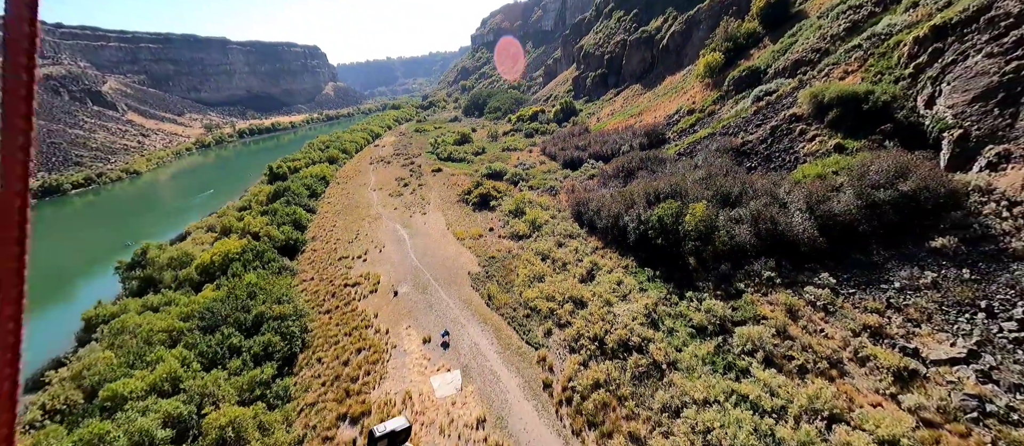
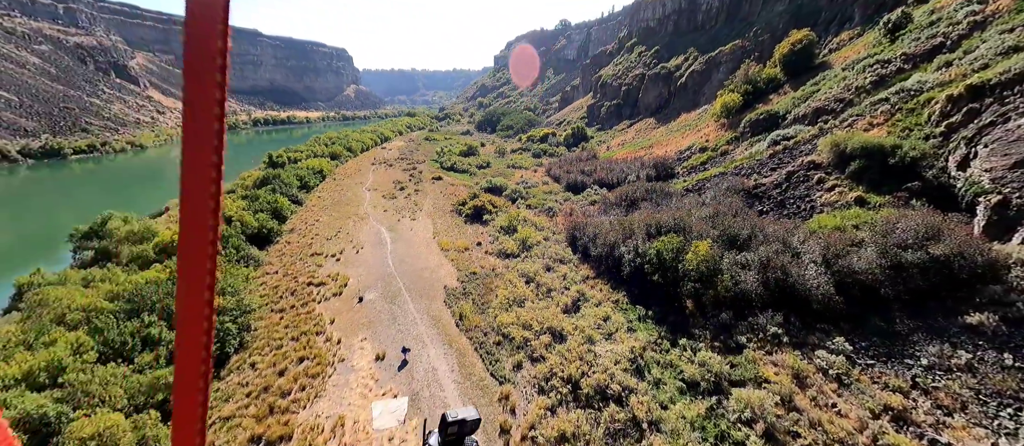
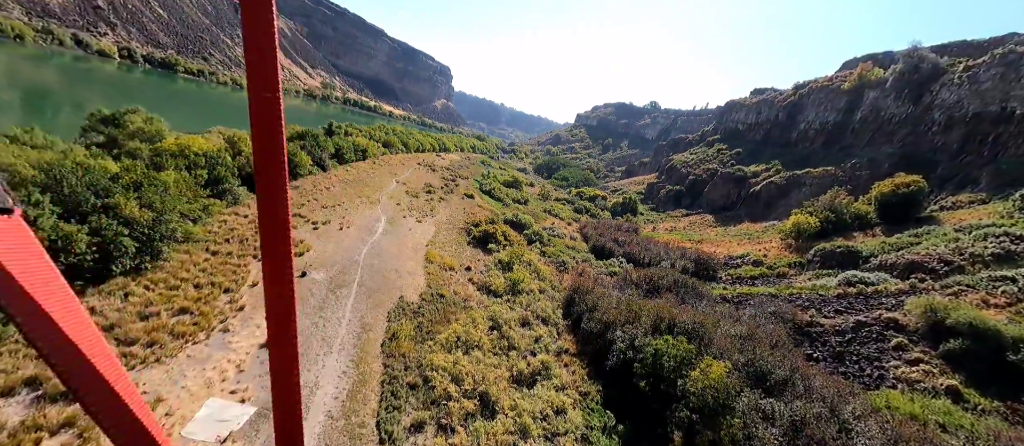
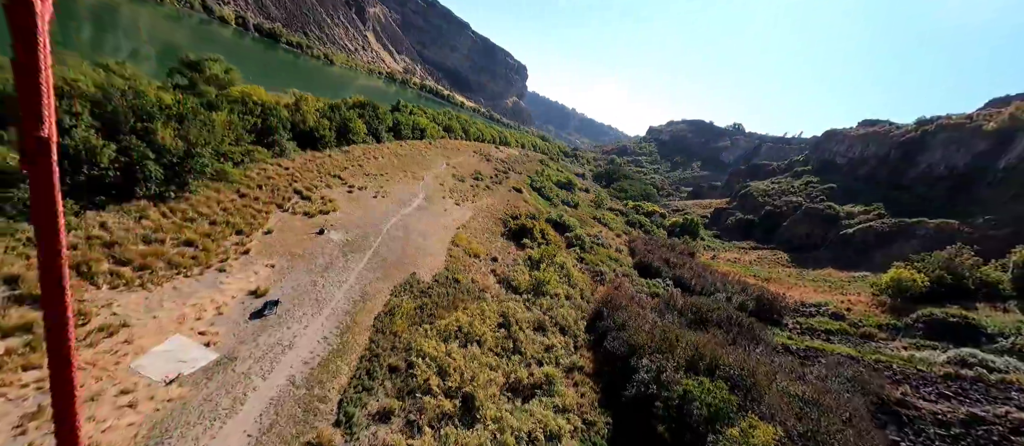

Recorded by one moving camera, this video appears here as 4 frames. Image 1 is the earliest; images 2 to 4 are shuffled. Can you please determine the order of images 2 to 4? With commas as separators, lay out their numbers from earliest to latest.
2, 3, 4
